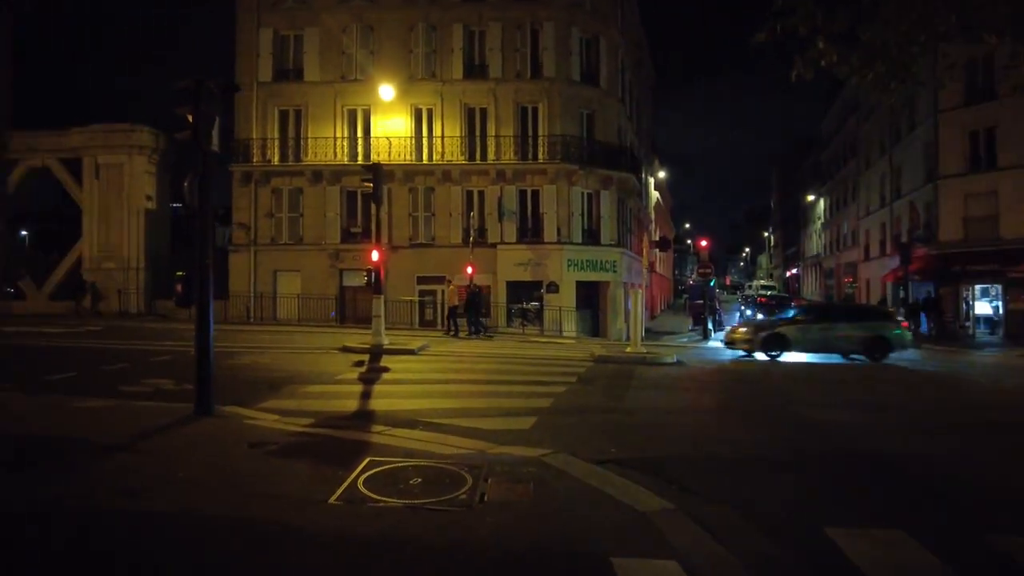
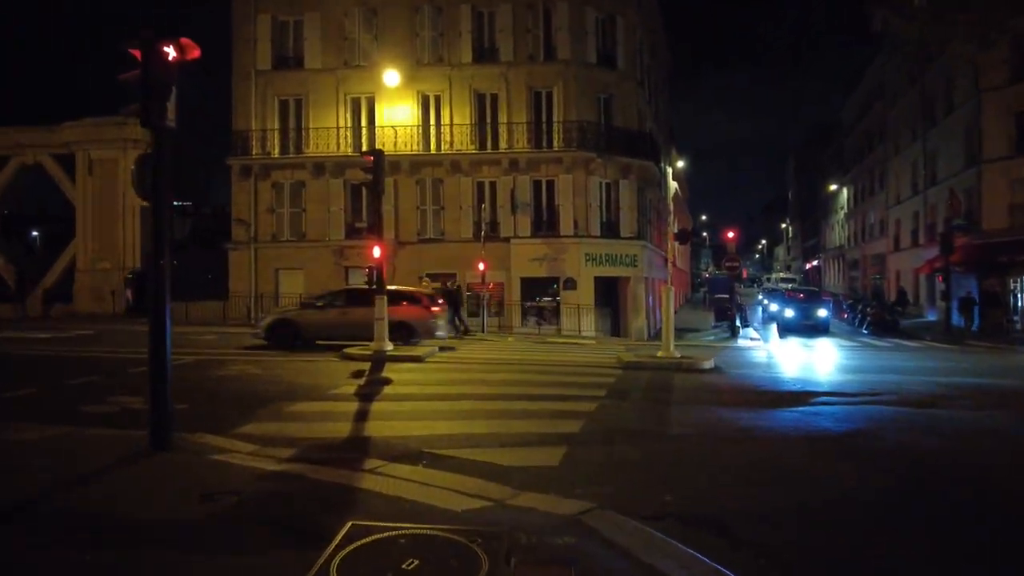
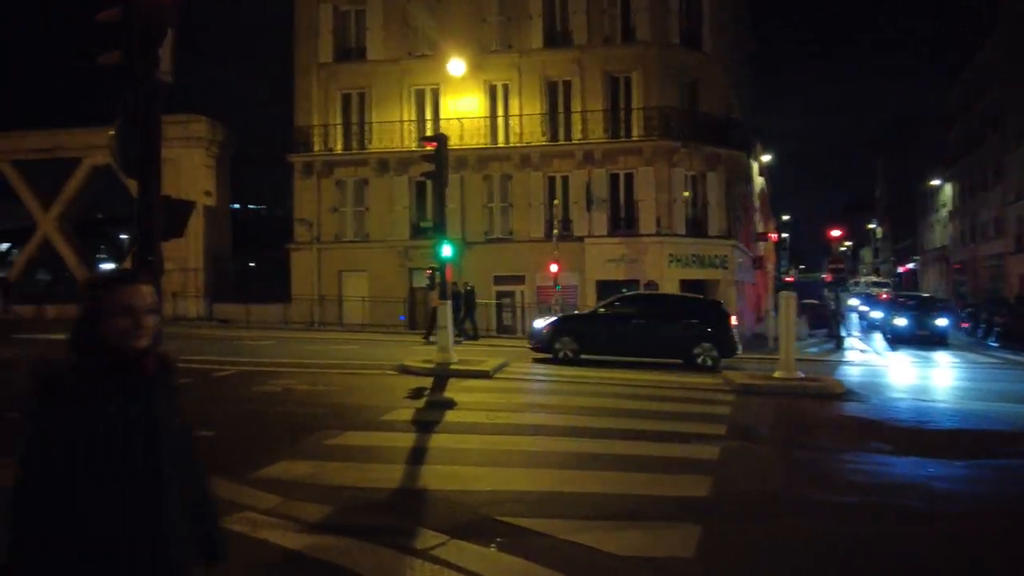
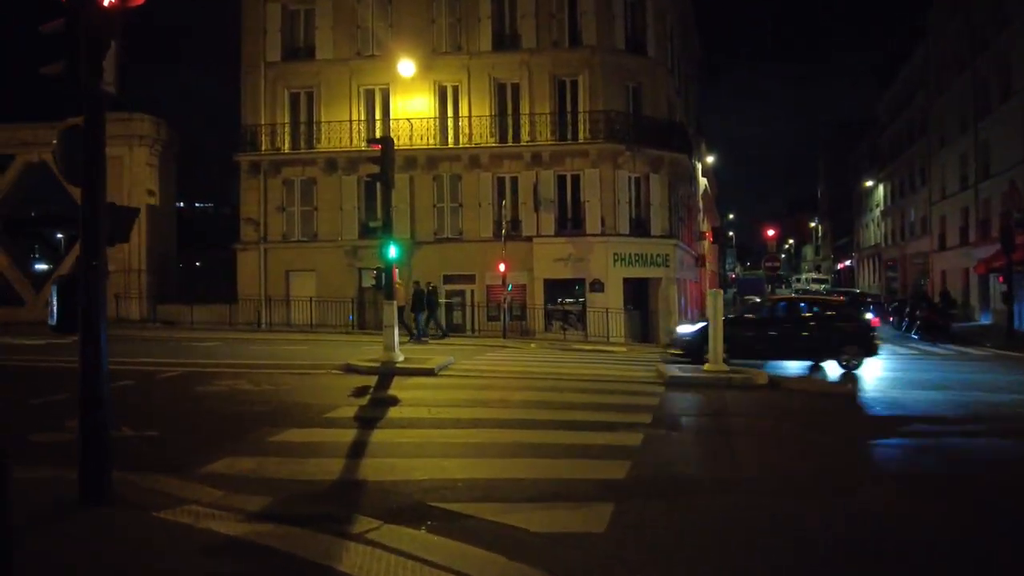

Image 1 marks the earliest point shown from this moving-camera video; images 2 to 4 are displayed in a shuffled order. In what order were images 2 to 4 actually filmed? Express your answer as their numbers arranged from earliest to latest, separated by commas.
2, 4, 3
